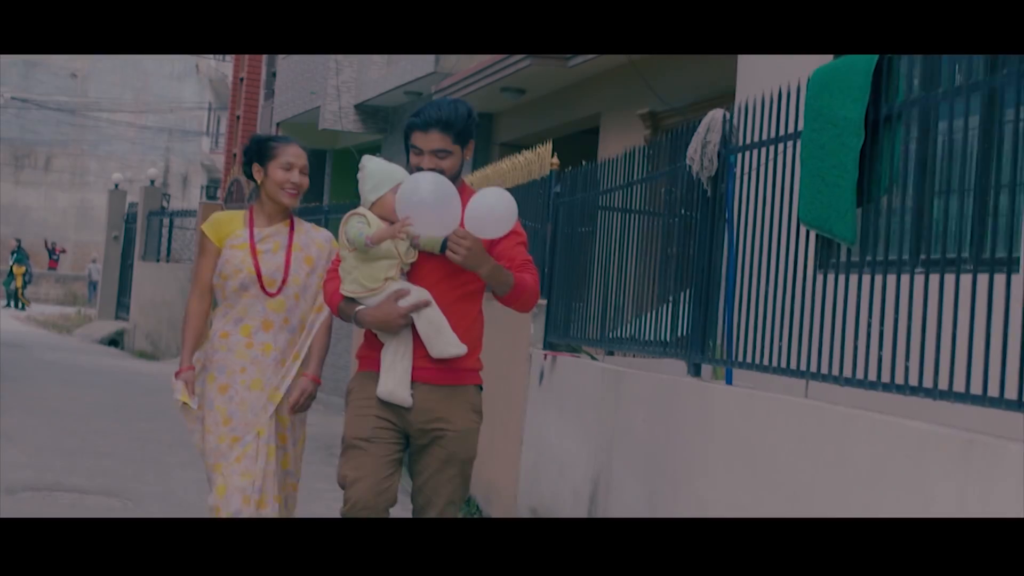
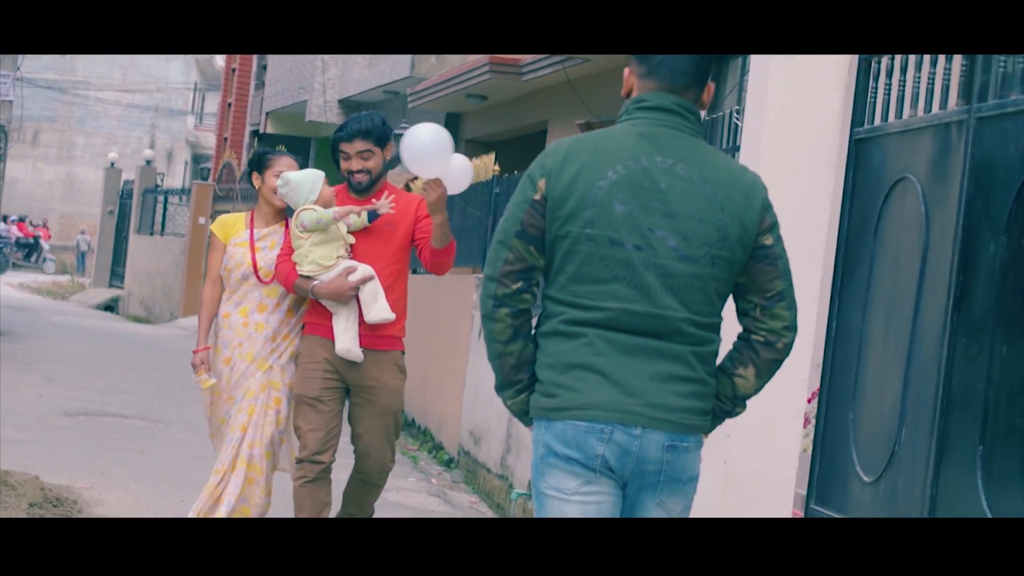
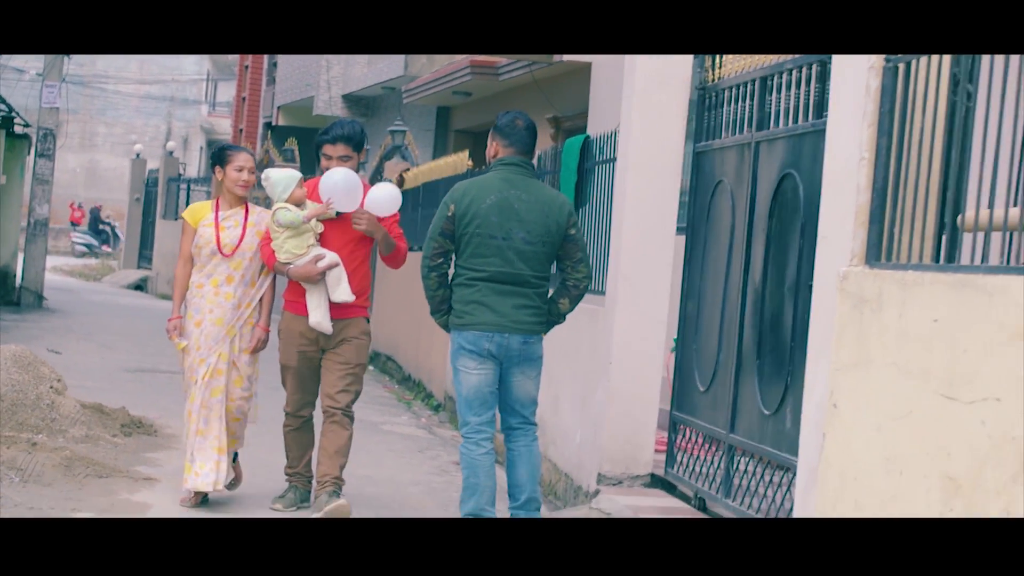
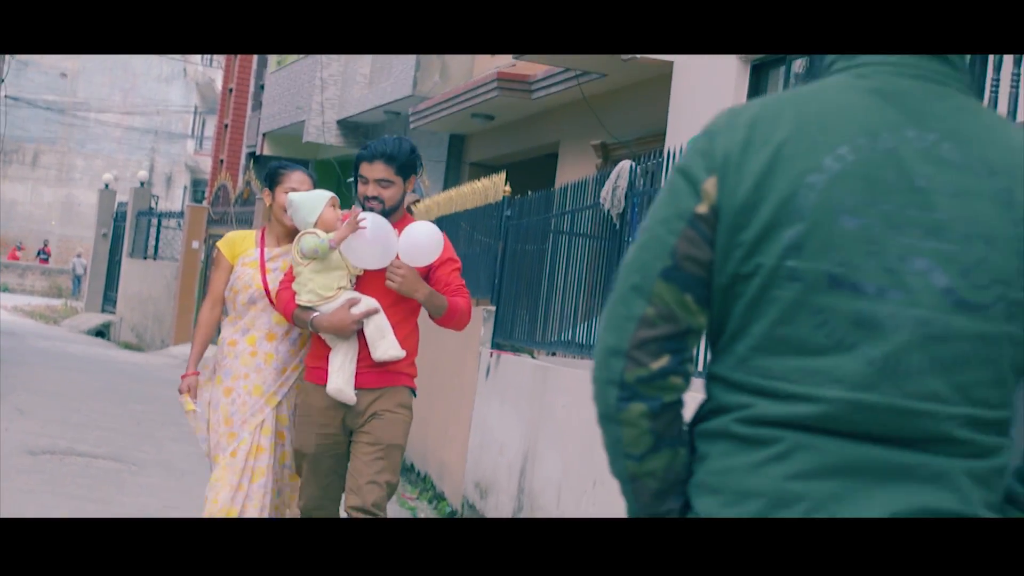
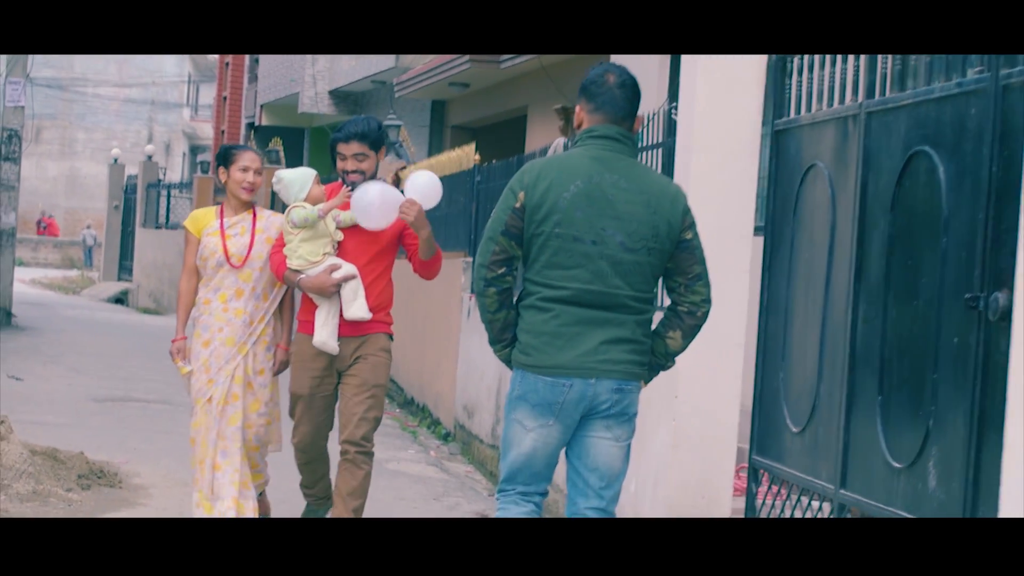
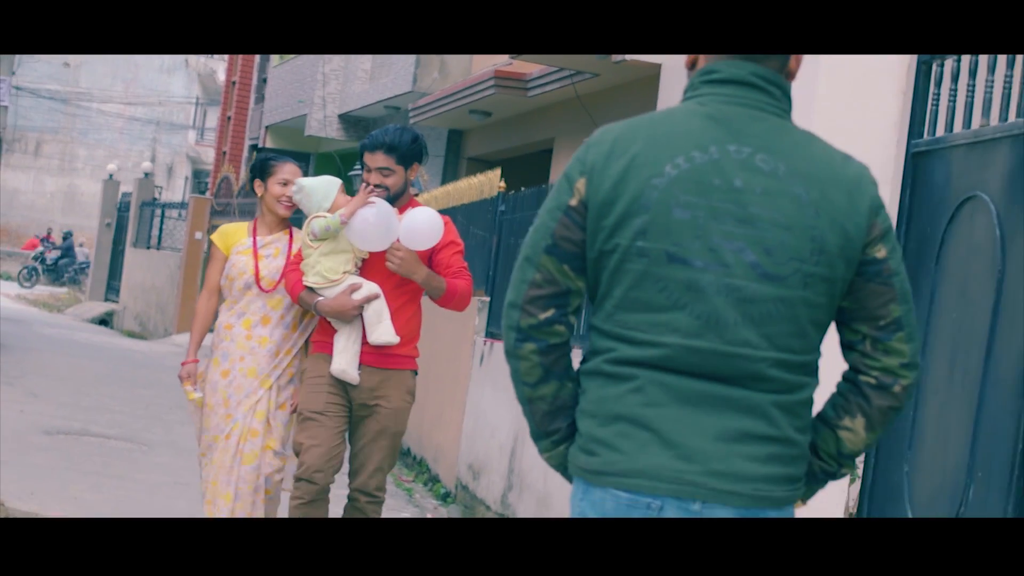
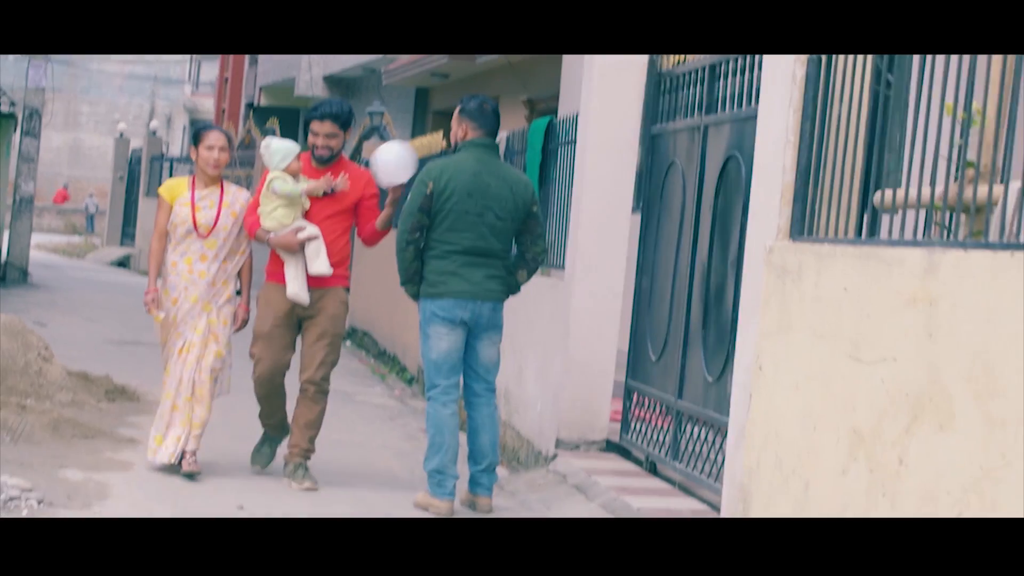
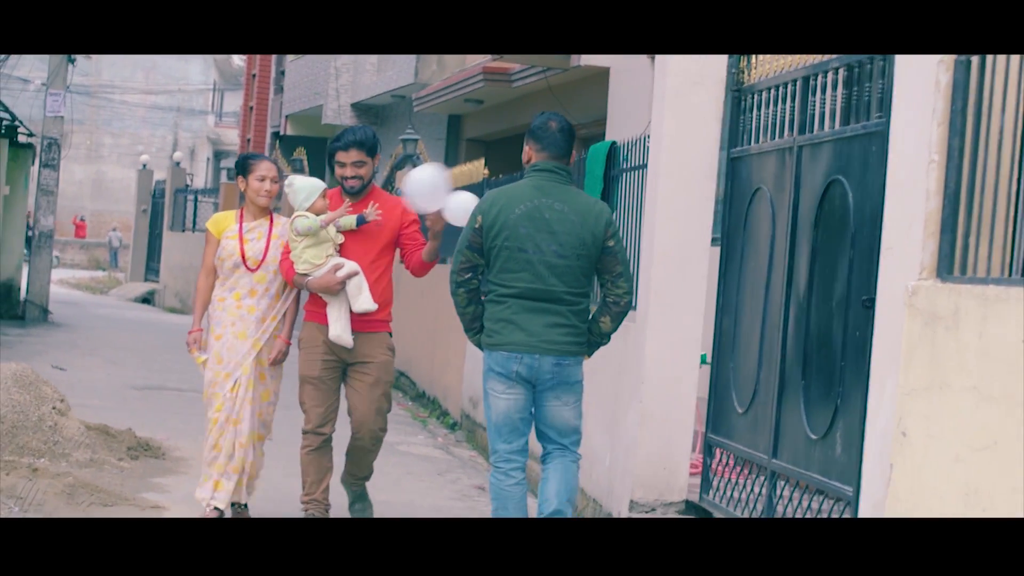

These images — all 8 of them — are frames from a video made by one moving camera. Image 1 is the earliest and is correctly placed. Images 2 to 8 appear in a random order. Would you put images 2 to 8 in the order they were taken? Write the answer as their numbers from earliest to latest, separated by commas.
4, 6, 2, 5, 8, 3, 7
